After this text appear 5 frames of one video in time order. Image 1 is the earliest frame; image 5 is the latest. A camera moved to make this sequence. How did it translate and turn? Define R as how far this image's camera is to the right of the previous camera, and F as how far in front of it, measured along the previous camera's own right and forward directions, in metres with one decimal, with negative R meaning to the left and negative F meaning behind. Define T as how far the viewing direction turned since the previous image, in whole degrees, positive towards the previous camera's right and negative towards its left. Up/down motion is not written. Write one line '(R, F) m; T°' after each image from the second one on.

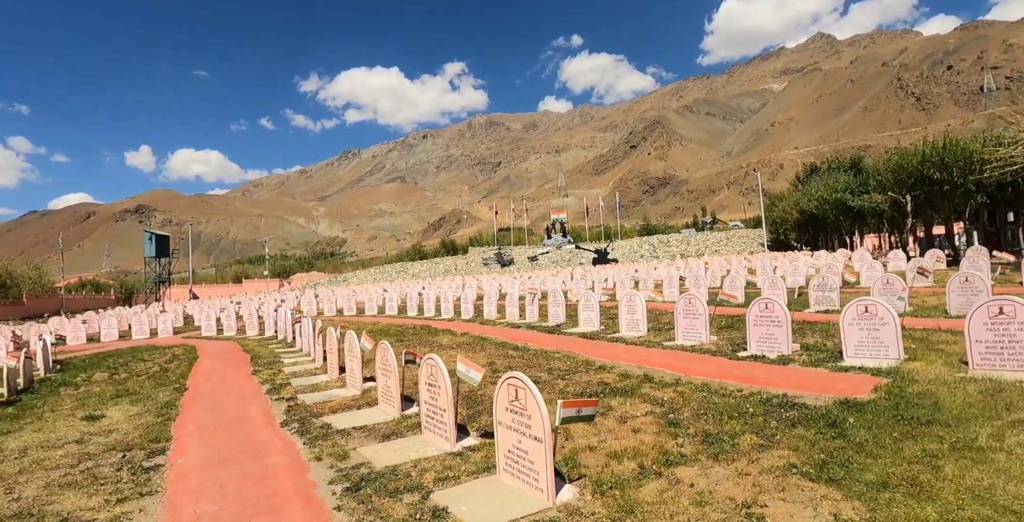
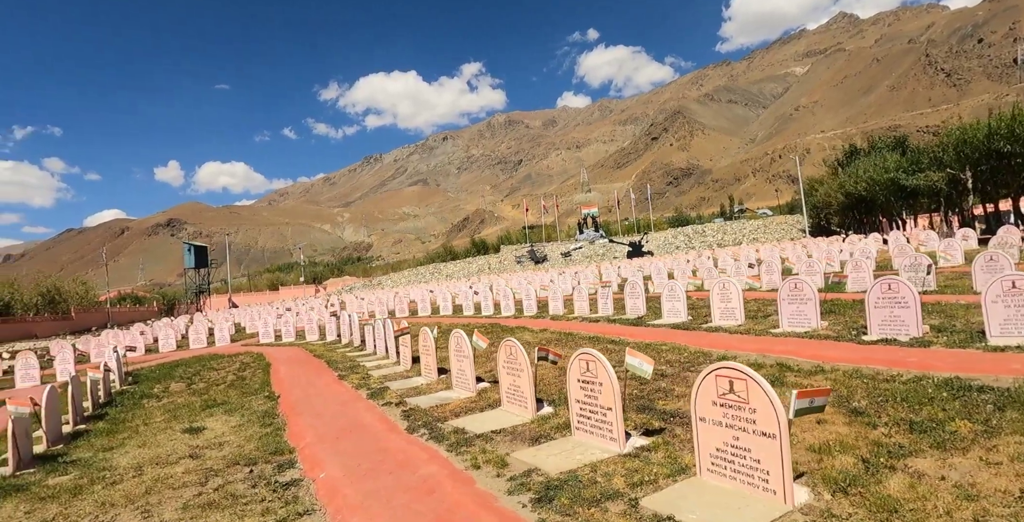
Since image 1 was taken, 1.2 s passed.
(-1.4, +0.6) m; -2°
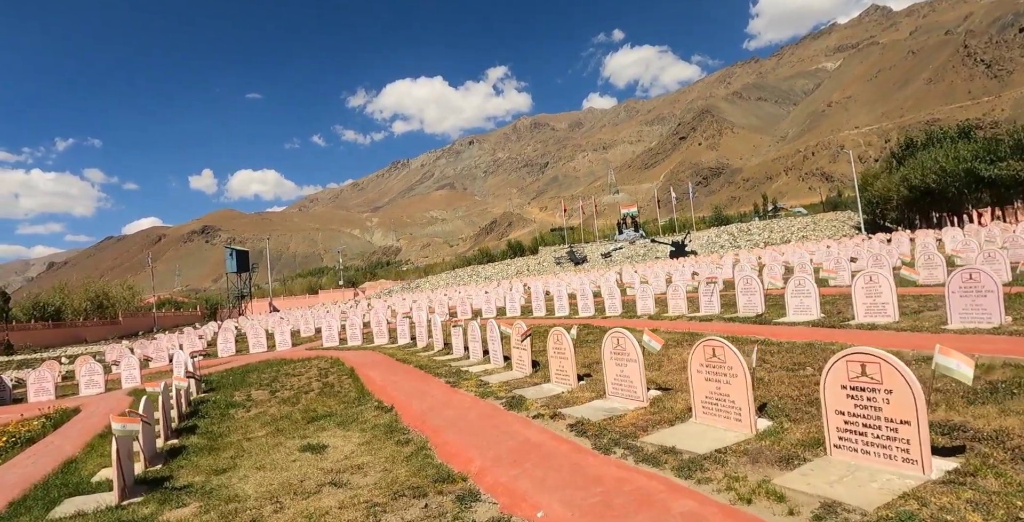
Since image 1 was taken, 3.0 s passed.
(-1.8, +1.2) m; -2°
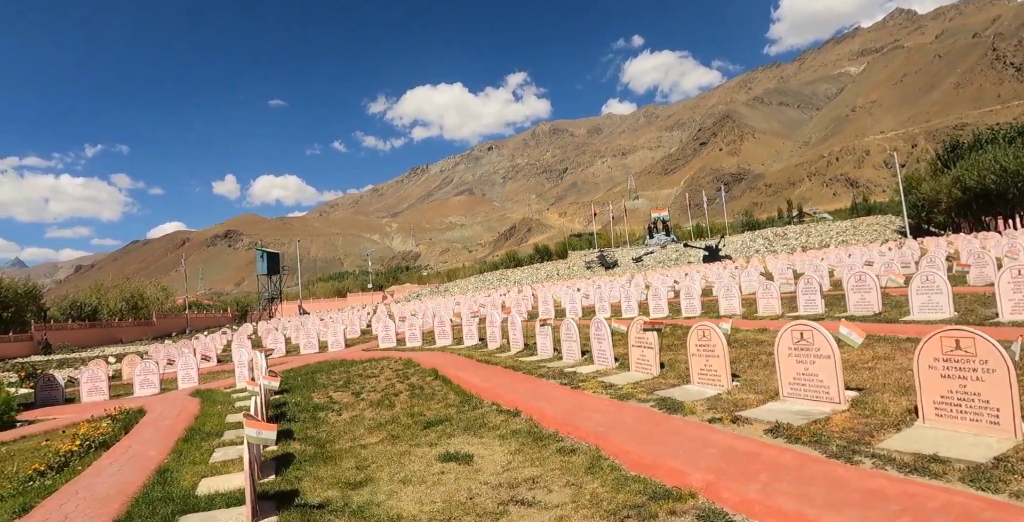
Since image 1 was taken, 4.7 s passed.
(-1.6, +0.9) m; -1°
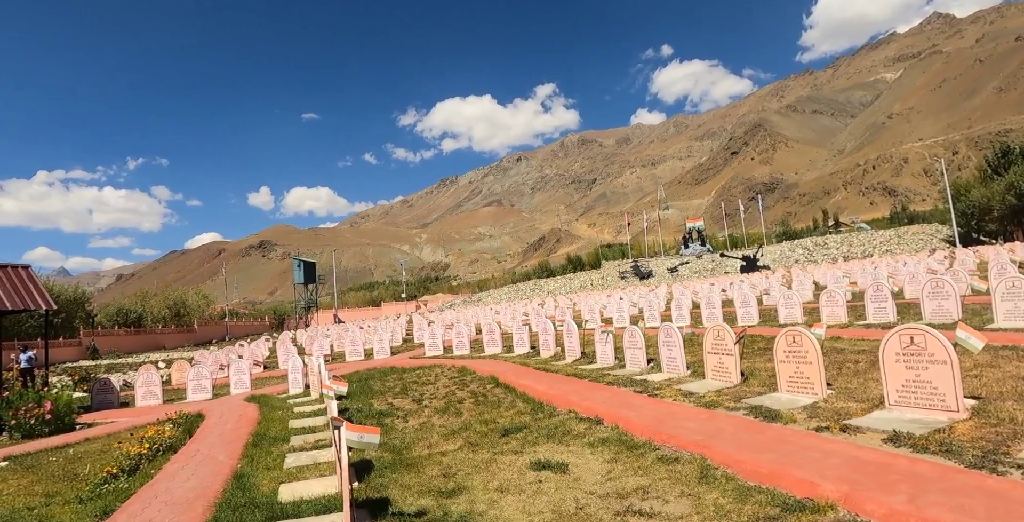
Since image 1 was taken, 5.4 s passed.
(-0.7, +0.2) m; -3°
